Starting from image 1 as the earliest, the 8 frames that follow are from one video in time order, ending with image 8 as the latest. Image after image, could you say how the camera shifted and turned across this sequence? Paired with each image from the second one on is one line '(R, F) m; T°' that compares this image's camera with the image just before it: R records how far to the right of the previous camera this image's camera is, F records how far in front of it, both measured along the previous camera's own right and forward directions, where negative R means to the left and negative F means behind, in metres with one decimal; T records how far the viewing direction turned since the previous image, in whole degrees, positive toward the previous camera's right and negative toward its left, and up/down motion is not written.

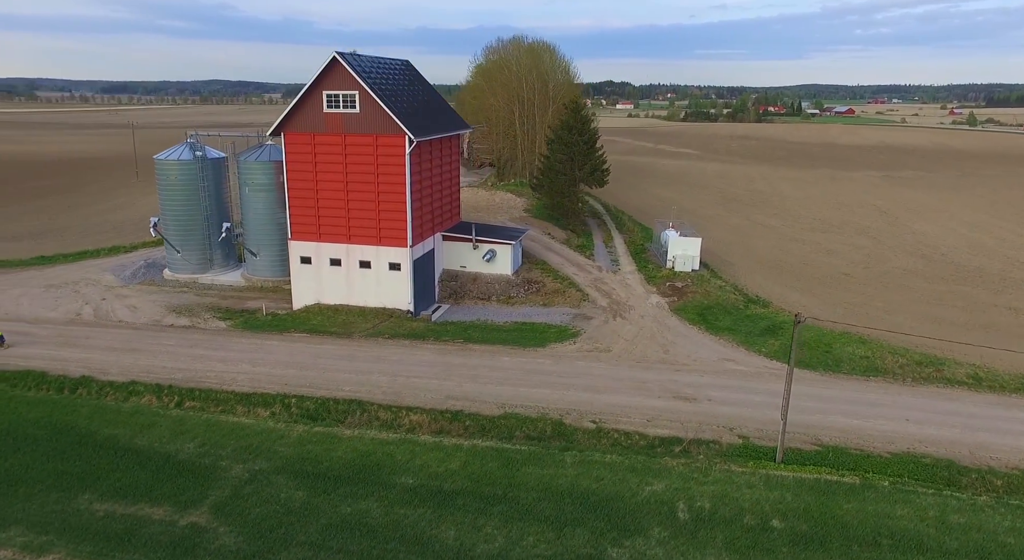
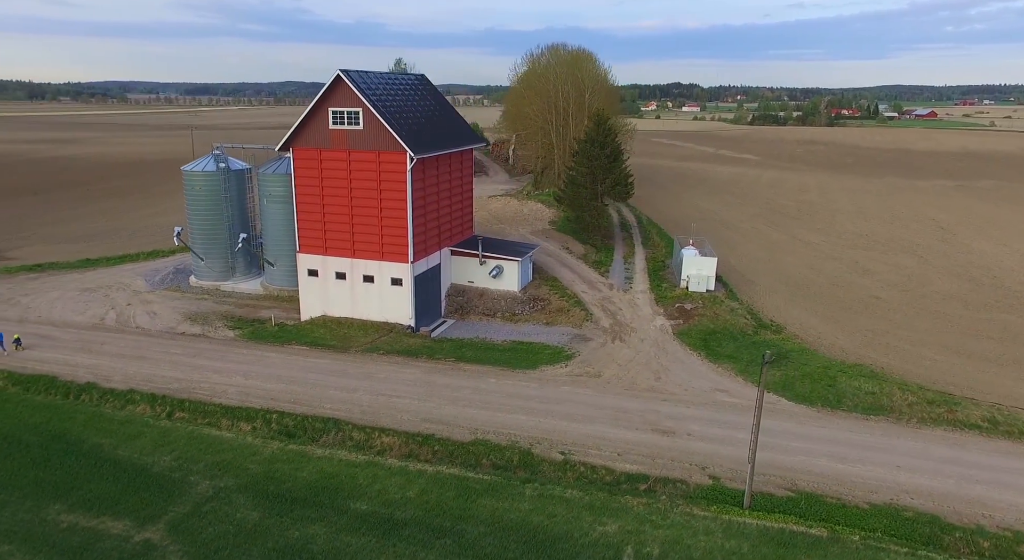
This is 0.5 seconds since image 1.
(+2.4, +0.3) m; -5°
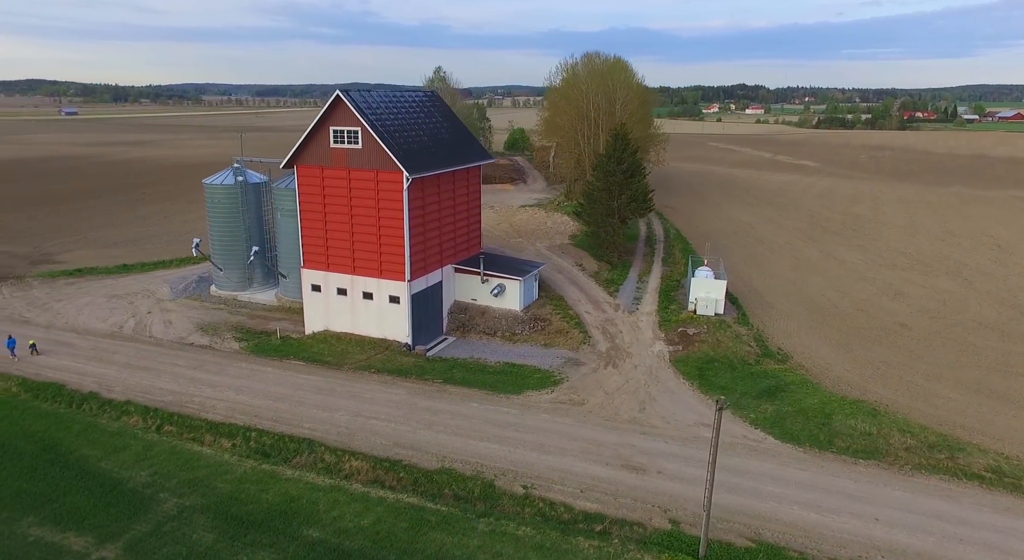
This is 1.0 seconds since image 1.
(+2.4, +0.3) m; -5°
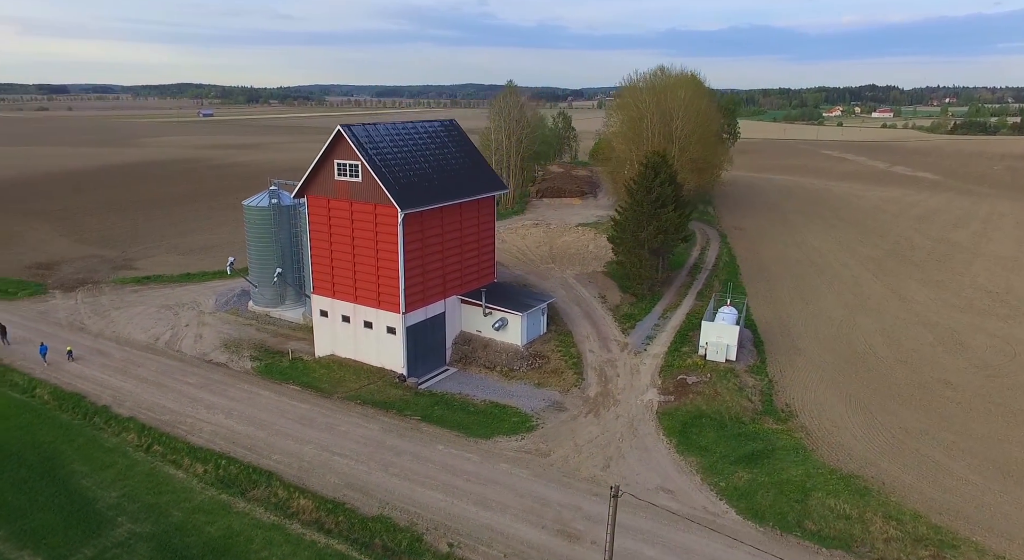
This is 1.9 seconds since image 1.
(+4.3, +0.7) m; -9°
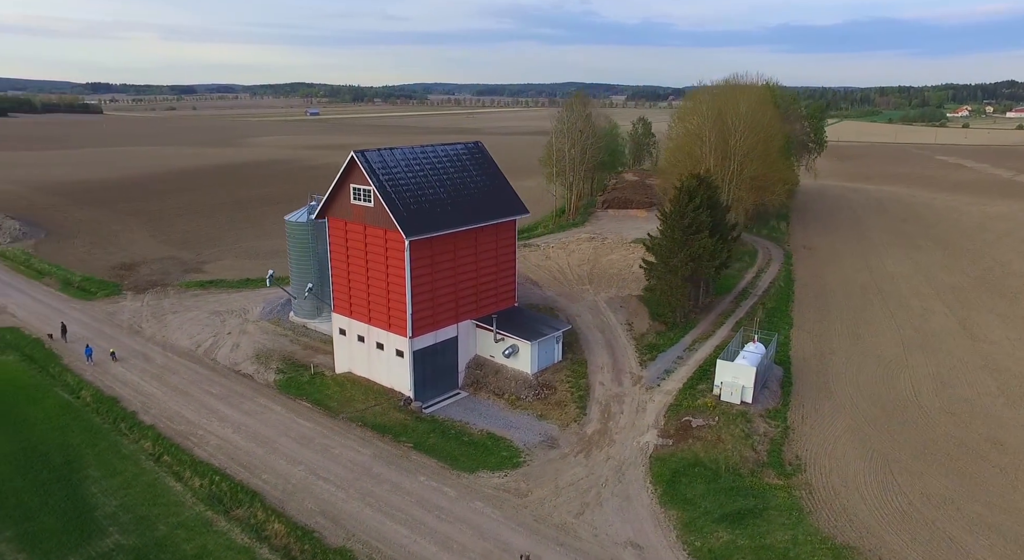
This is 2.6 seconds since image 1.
(+3.4, +0.6) m; -8°
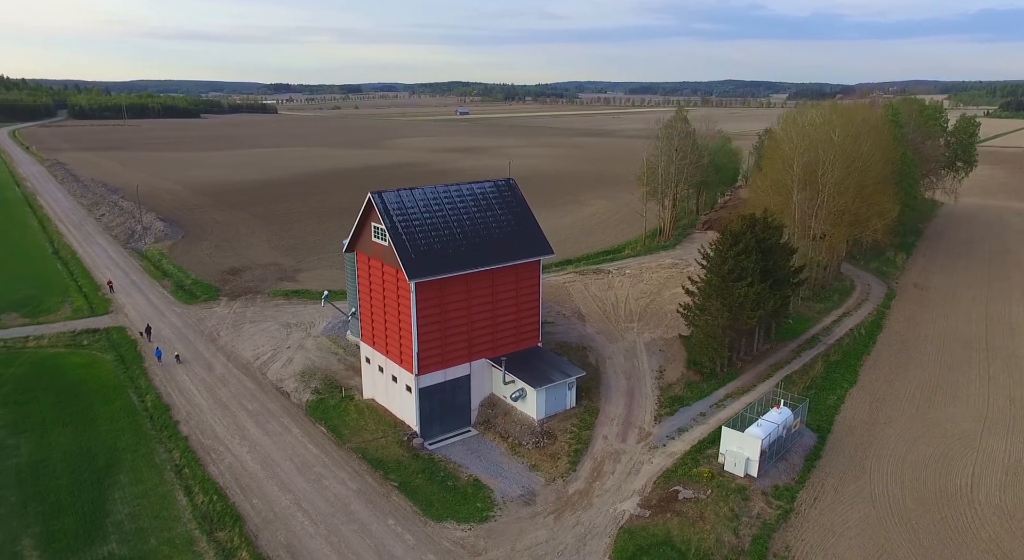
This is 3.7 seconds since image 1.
(+5.3, +0.8) m; -12°
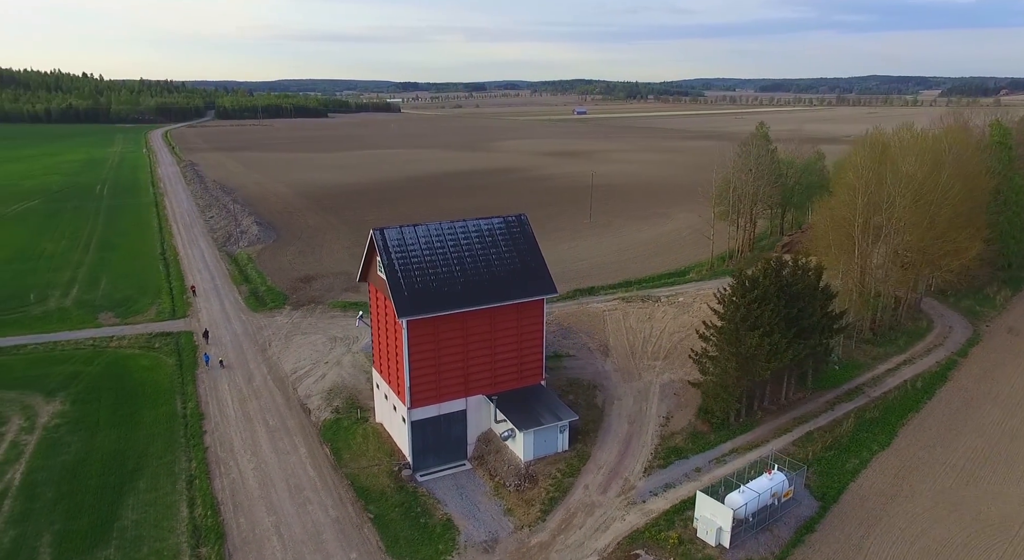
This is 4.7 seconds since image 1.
(+4.9, +0.5) m; -10°
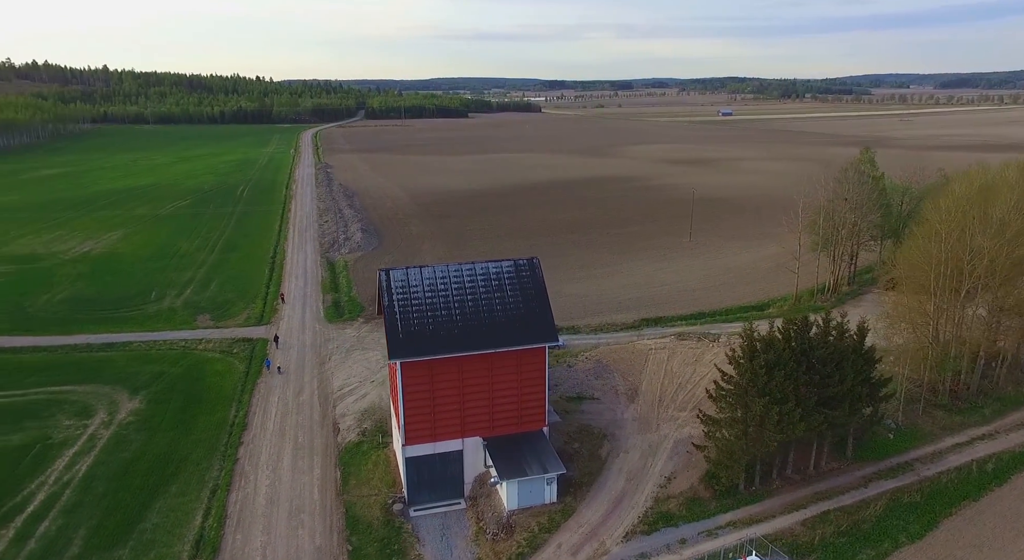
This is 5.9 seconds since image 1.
(+5.7, +0.9) m; -12°
